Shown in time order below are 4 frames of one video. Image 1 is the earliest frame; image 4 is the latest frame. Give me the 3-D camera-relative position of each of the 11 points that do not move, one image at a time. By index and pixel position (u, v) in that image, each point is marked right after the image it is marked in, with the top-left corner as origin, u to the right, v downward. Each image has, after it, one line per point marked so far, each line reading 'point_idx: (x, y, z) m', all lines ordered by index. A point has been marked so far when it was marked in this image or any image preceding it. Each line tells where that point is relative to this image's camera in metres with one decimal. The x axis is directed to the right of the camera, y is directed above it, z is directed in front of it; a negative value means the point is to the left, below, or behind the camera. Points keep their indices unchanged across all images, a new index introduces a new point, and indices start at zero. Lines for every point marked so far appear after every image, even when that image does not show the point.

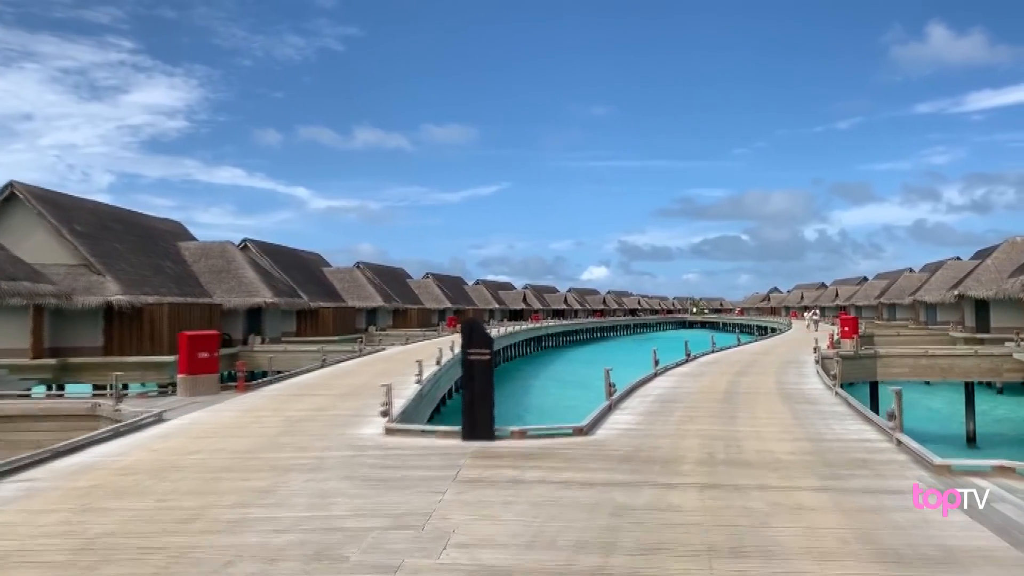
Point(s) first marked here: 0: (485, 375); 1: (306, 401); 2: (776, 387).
0: (-0.3, -1.1, +8.7) m
1: (-3.9, -2.1, +13.2) m
2: (+5.3, -2.0, +14.0) m
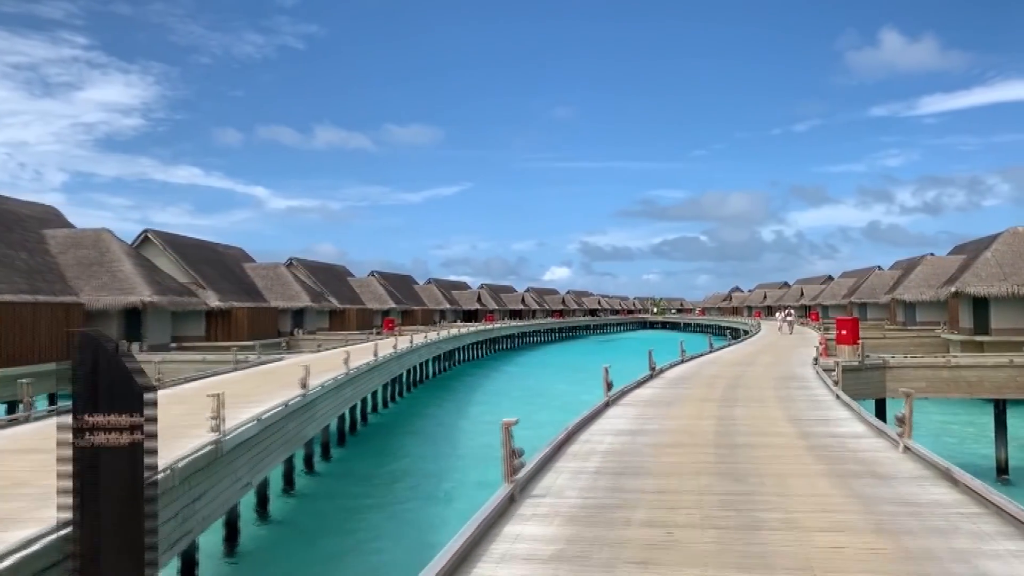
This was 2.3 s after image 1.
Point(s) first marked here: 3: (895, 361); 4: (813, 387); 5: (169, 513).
0: (-1.8, -0.9, +3.3) m
1: (-5.6, -2.0, +7.6) m
2: (+3.6, -1.8, +8.9) m
3: (+10.4, -2.0, +18.9) m
4: (+5.9, -2.0, +13.8) m
5: (-3.4, -2.4, +7.8) m
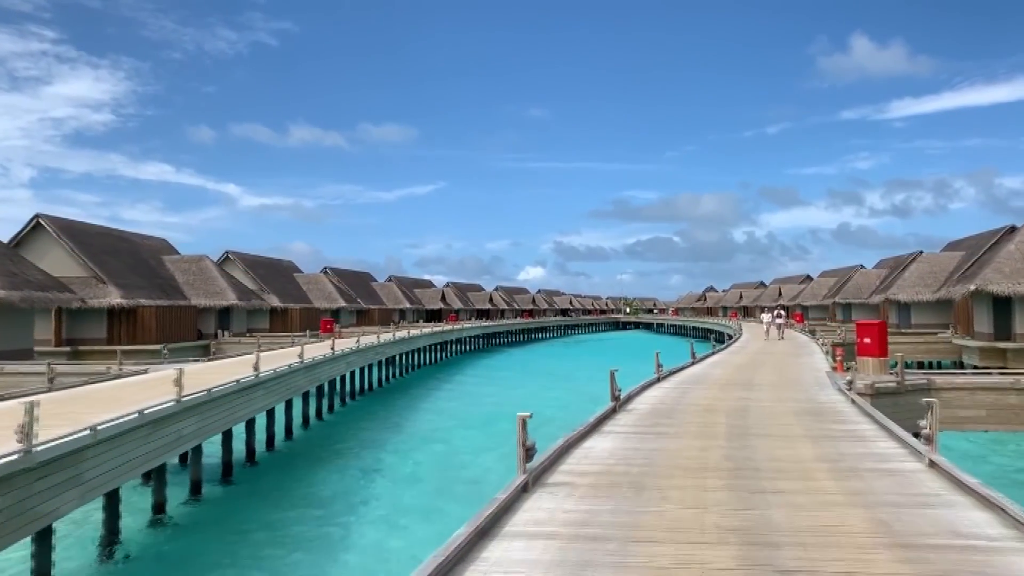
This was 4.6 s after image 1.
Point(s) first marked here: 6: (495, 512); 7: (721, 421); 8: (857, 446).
0: (-2.9, -0.7, -2.1) m
1: (-6.9, -1.8, +2.1) m
2: (+2.3, -1.7, +3.8) m
3: (+8.7, -1.9, +14.0) m
4: (+4.4, -1.8, +8.7) m
5: (-4.7, -2.2, +2.4) m
6: (0.0, -1.6, +5.3) m
7: (+2.9, -1.8, +9.8) m
8: (+4.0, -1.8, +8.1) m
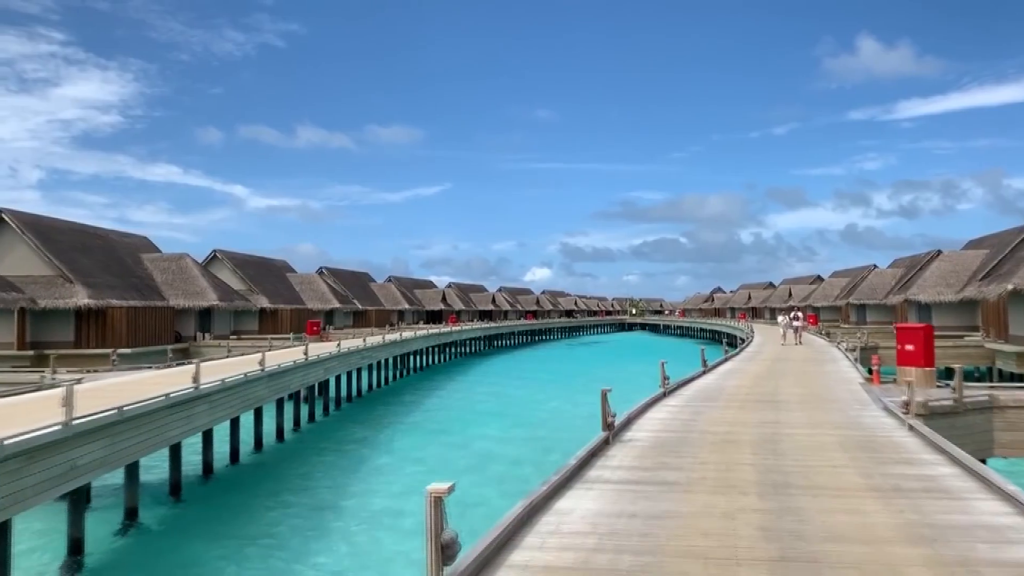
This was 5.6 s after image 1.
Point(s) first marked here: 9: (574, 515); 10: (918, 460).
0: (-3.5, -0.7, -4.4) m
1: (-7.4, -1.7, -0.2) m
2: (+1.8, -1.6, +1.3) m
3: (+8.3, -1.8, +11.6) m
4: (+4.0, -1.8, +6.3) m
5: (-5.2, -2.1, +0.1) m
6: (-0.5, -1.6, +2.9) m
7: (+2.5, -1.8, +7.3) m
8: (+3.5, -1.8, +5.7) m
9: (+0.6, -1.7, +5.9) m
10: (+4.2, -1.8, +7.5) m
